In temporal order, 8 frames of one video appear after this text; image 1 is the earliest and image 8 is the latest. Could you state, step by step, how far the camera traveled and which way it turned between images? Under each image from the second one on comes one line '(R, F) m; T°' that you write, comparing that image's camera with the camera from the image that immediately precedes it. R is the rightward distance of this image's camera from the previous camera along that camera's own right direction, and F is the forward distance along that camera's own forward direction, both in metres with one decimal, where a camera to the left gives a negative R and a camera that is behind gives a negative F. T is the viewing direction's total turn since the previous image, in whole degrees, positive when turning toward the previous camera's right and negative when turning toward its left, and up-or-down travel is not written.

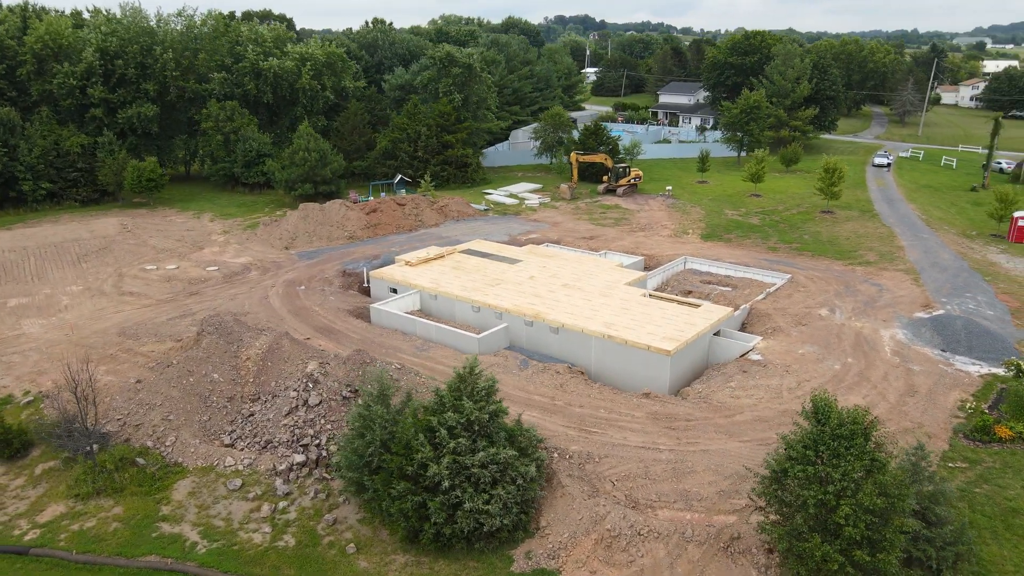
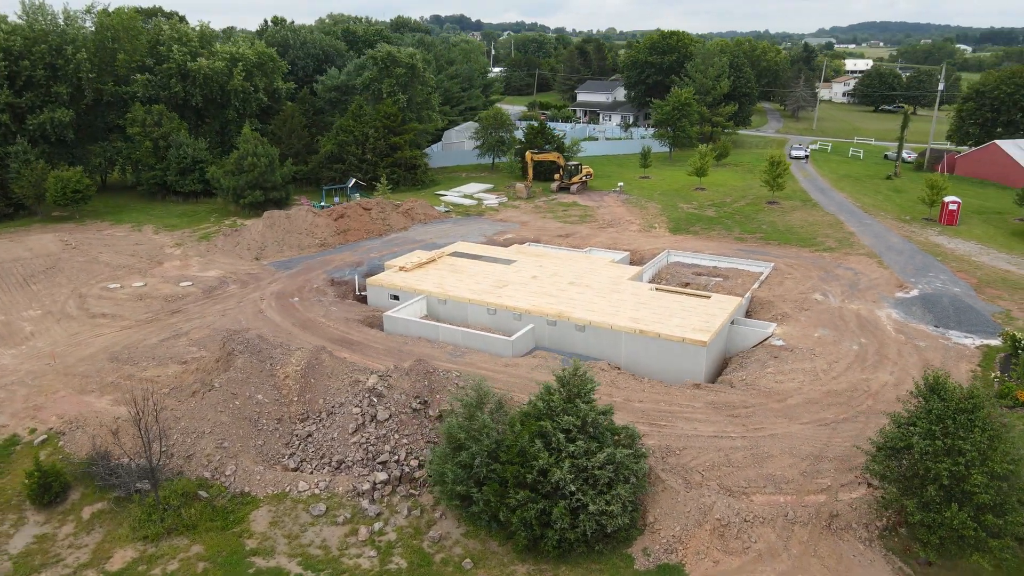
(-3.3, +0.4) m; +9°
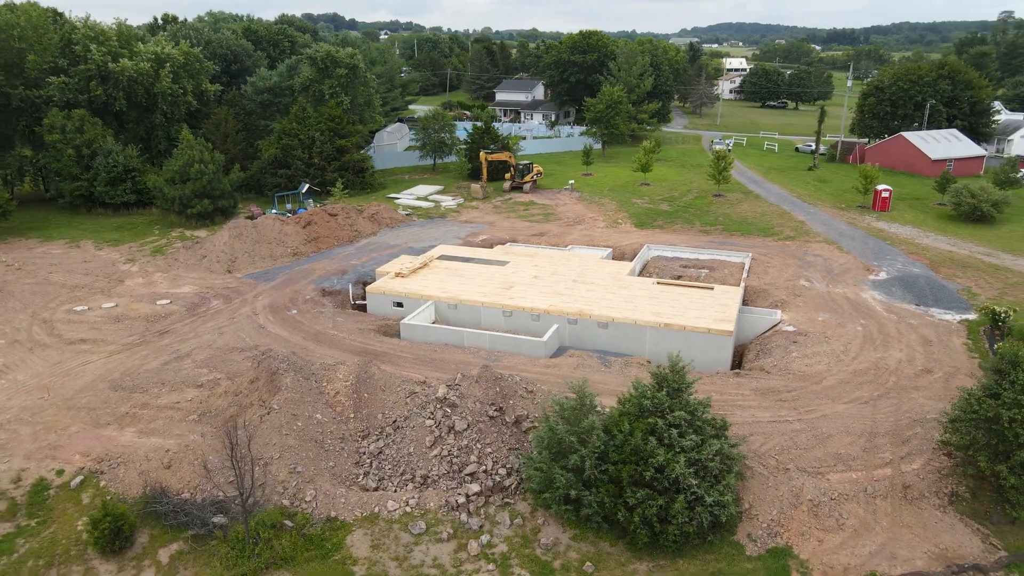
(-3.2, +0.4) m; +9°
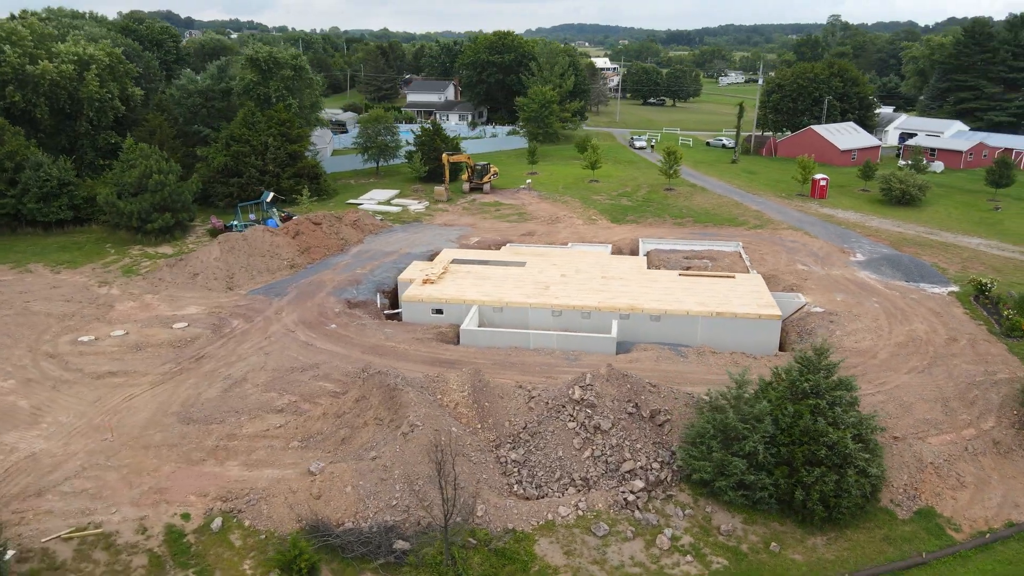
(-4.7, +0.4) m; +11°
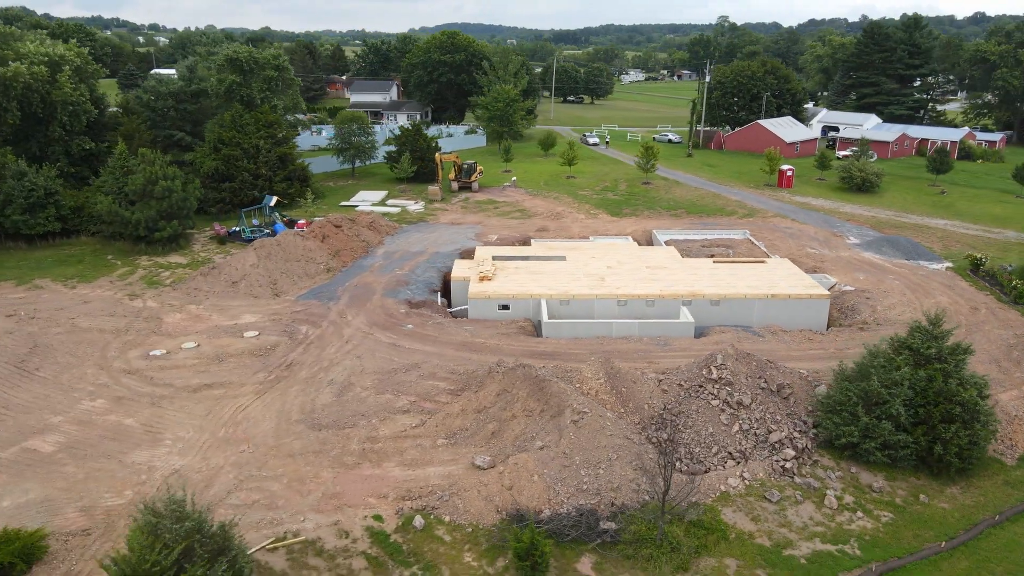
(-4.5, -0.1) m; +8°
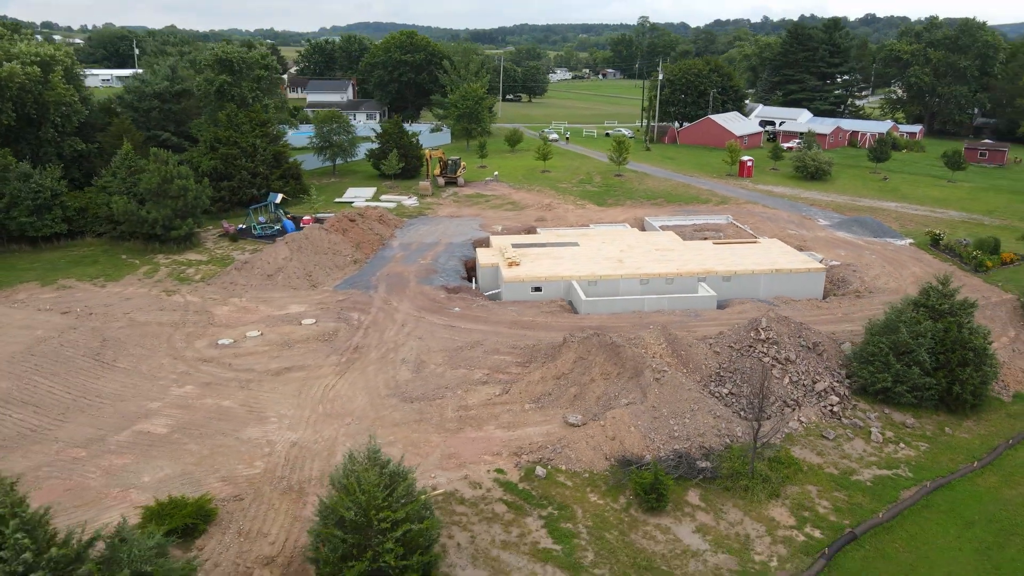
(-3.1, -1.3) m; +6°
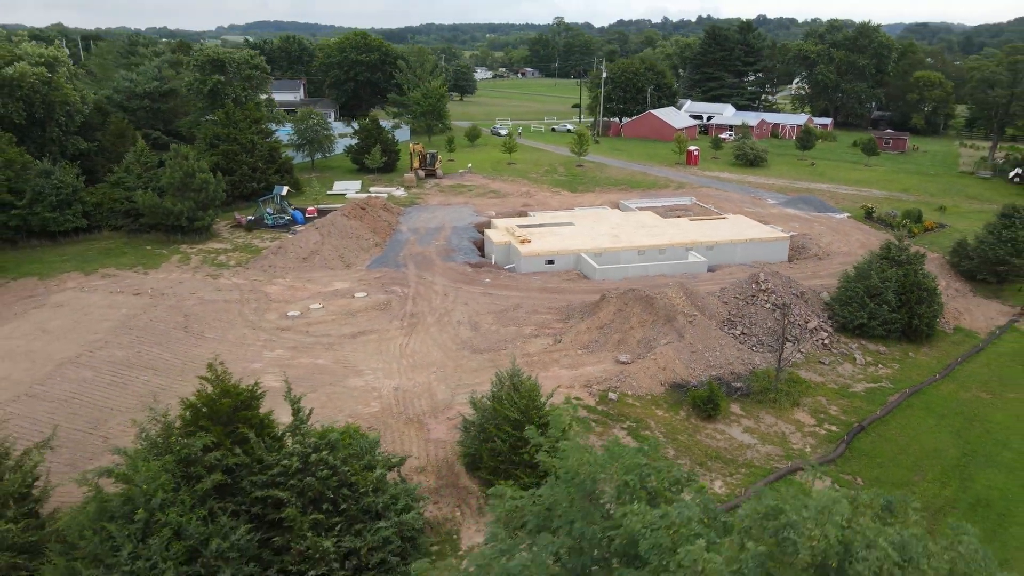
(-3.3, -2.5) m; +7°
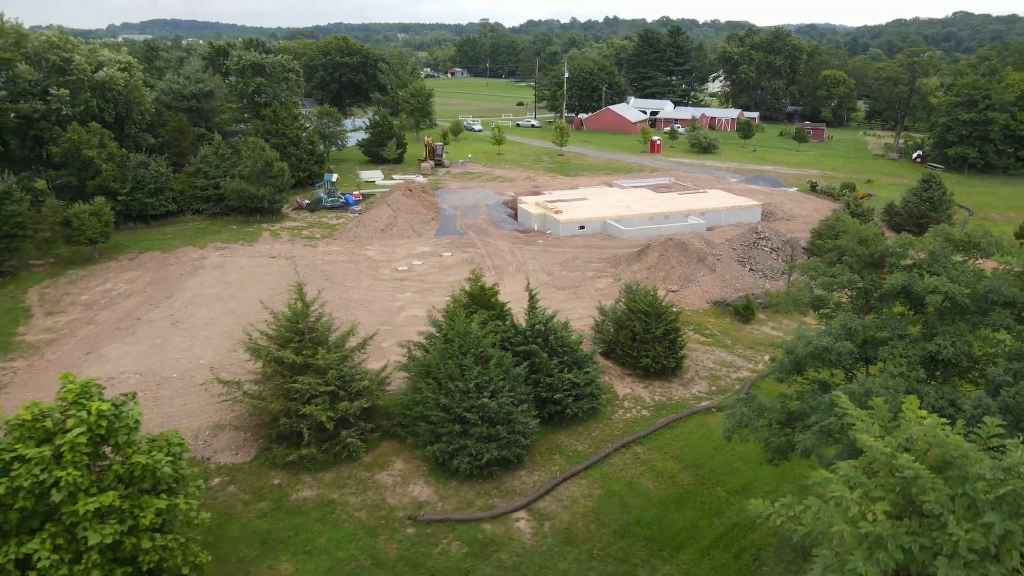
(-4.9, -5.2) m; +6°
